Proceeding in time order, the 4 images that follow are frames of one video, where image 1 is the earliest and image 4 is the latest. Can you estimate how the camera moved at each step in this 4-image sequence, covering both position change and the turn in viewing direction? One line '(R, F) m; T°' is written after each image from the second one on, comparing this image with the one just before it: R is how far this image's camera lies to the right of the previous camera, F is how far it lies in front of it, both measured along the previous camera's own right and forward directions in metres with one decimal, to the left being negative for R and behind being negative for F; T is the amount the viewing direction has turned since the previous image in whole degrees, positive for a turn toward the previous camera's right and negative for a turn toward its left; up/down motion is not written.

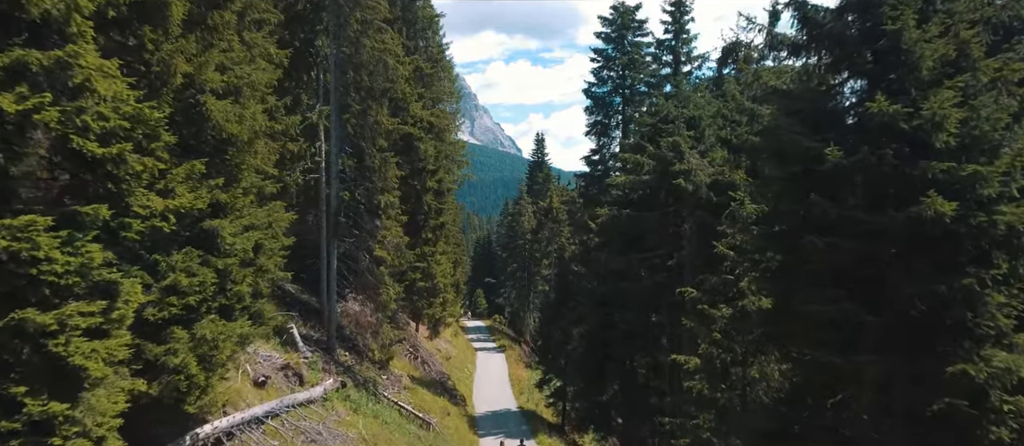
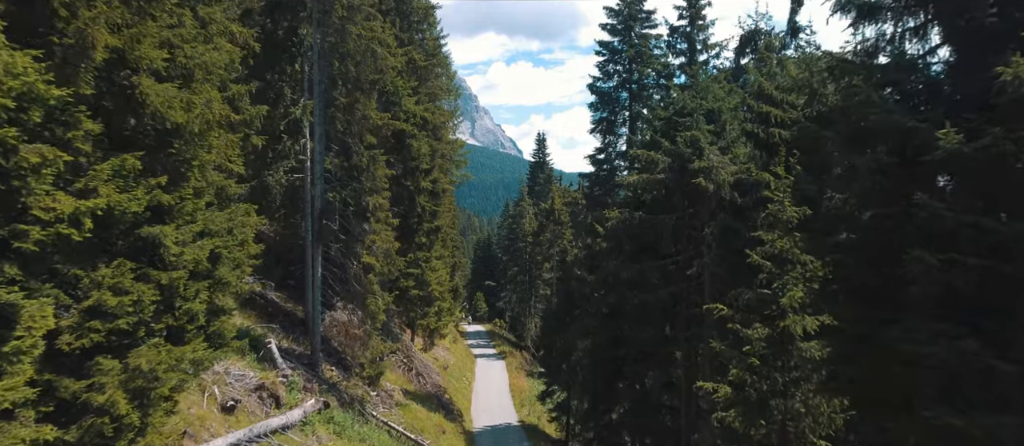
(0.0, +1.8) m; 0°
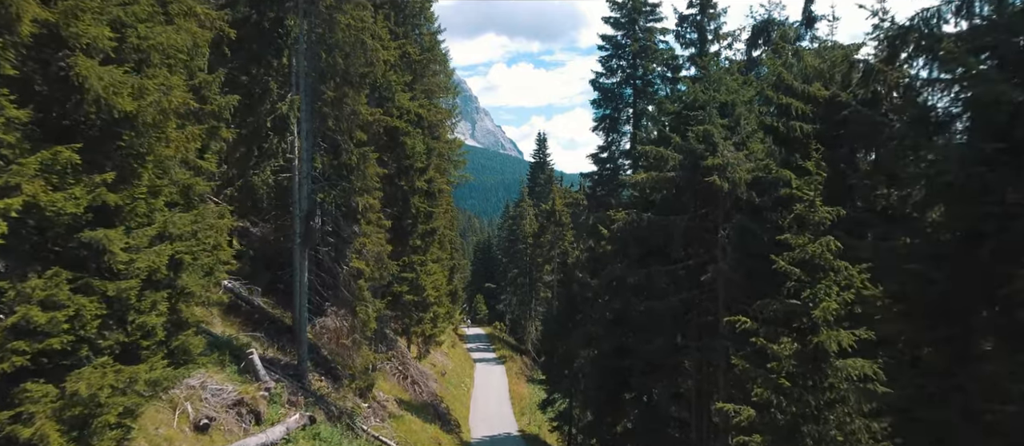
(0.0, +1.2) m; 0°
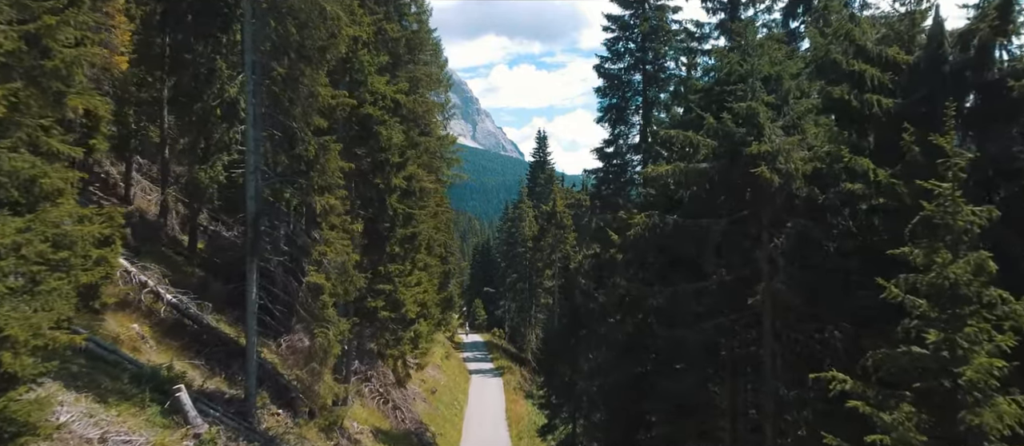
(+0.2, +3.2) m; 0°
